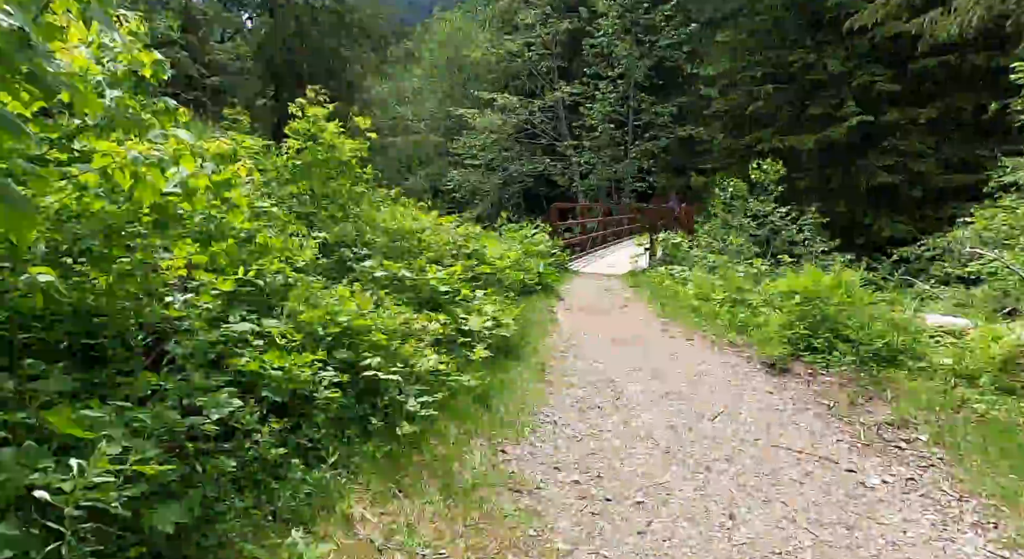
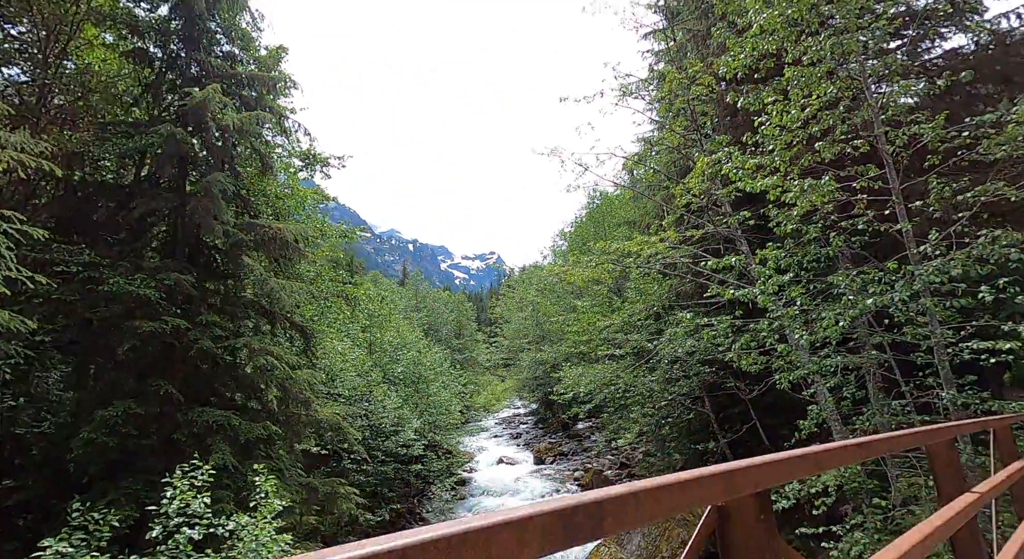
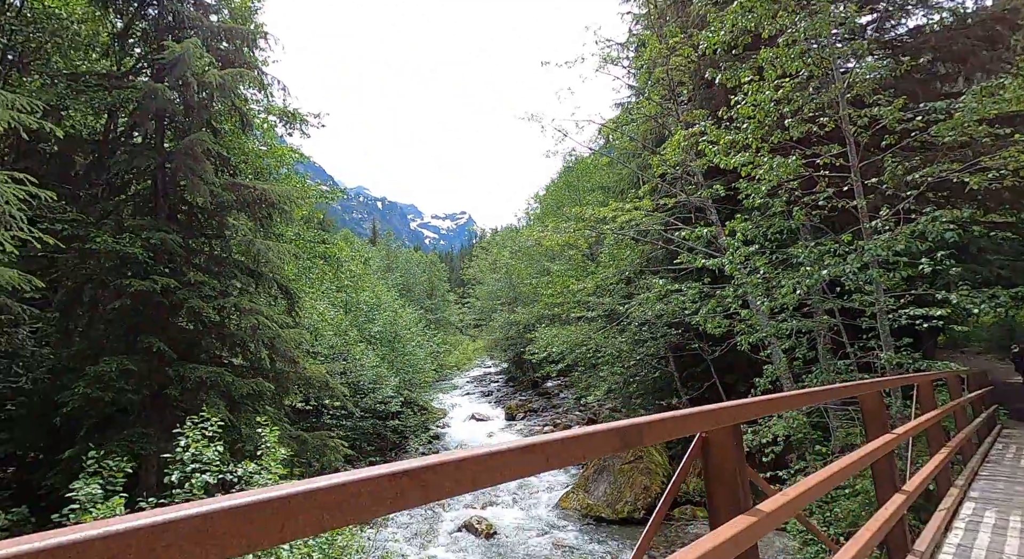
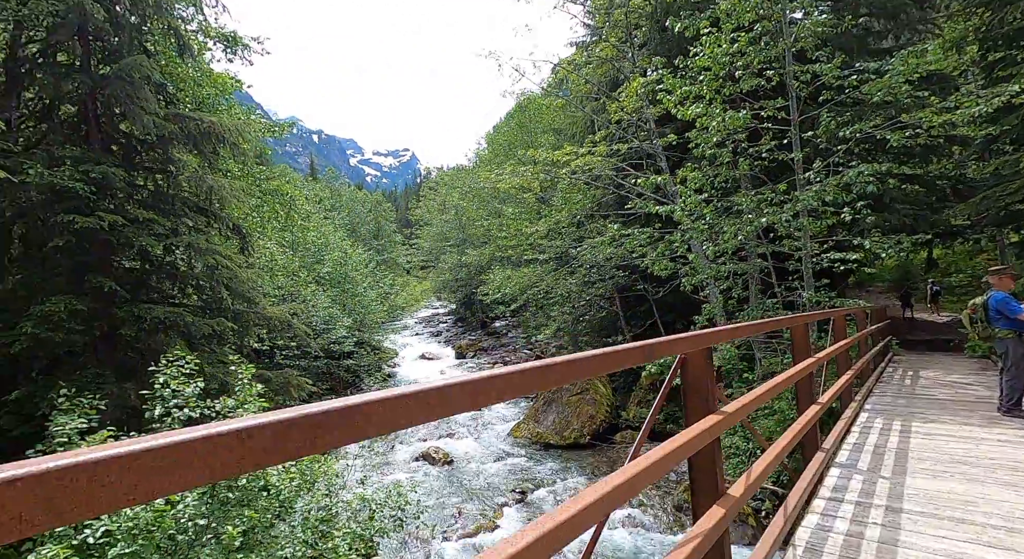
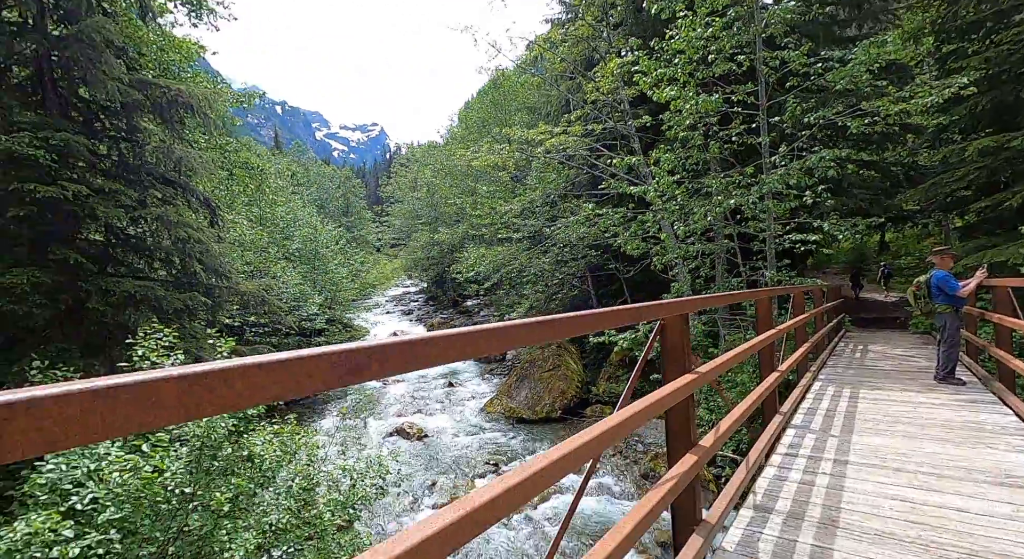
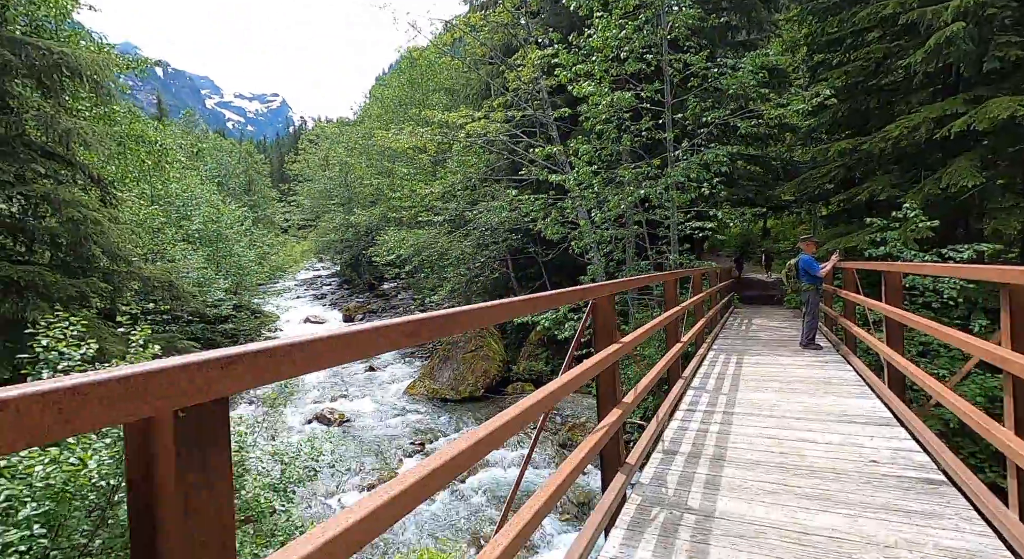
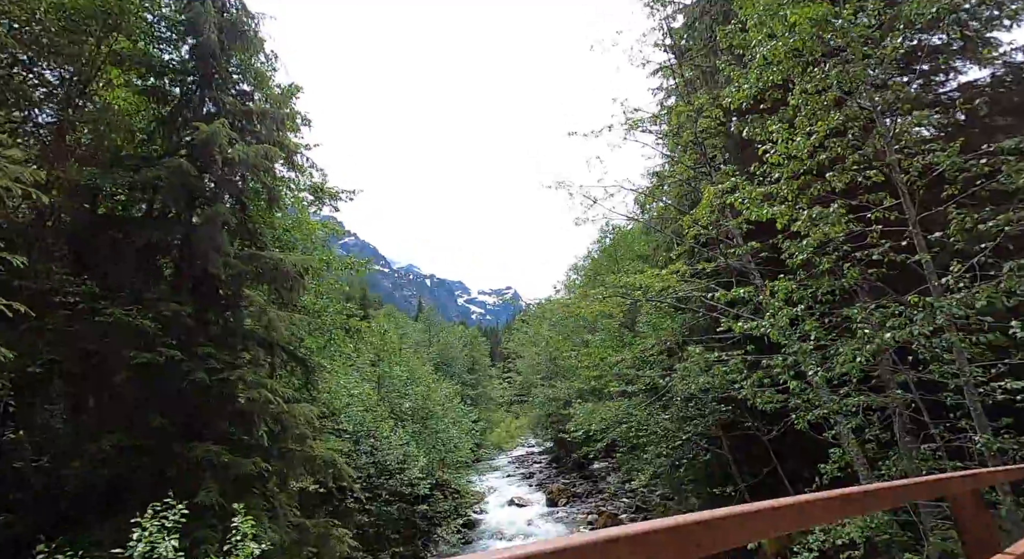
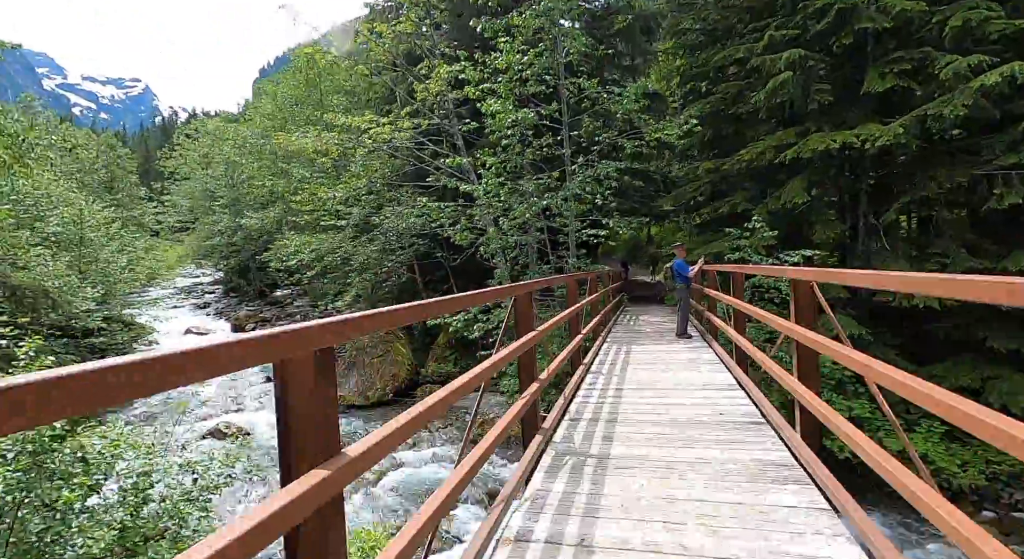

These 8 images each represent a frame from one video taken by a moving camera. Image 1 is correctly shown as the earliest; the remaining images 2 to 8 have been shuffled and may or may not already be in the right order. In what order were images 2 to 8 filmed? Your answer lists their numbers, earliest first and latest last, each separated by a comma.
8, 6, 5, 4, 3, 2, 7
